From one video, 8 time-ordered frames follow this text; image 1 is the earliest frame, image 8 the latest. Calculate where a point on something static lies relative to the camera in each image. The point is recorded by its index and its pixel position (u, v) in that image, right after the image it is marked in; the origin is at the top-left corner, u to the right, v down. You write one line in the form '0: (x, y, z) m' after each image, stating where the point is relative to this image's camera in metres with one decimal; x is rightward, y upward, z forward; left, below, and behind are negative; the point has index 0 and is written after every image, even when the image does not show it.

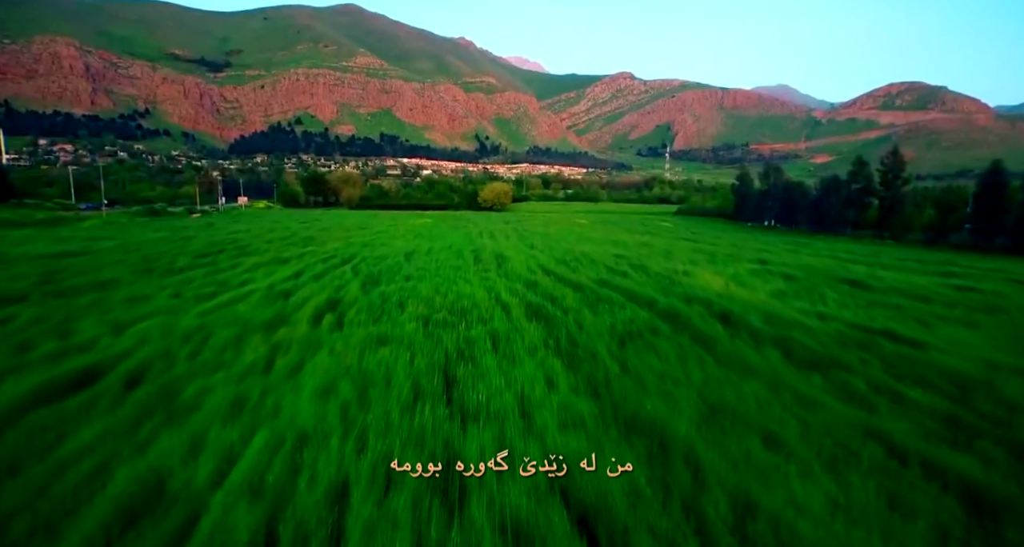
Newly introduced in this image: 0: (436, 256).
0: (-2.8, +0.6, +19.5) m
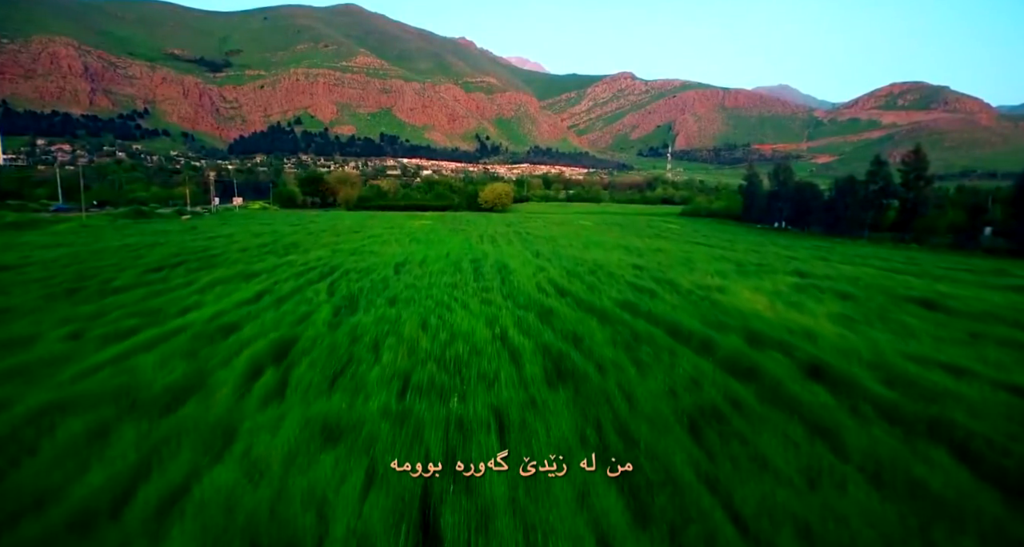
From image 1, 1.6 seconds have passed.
0: (-2.7, +0.2, +17.2) m
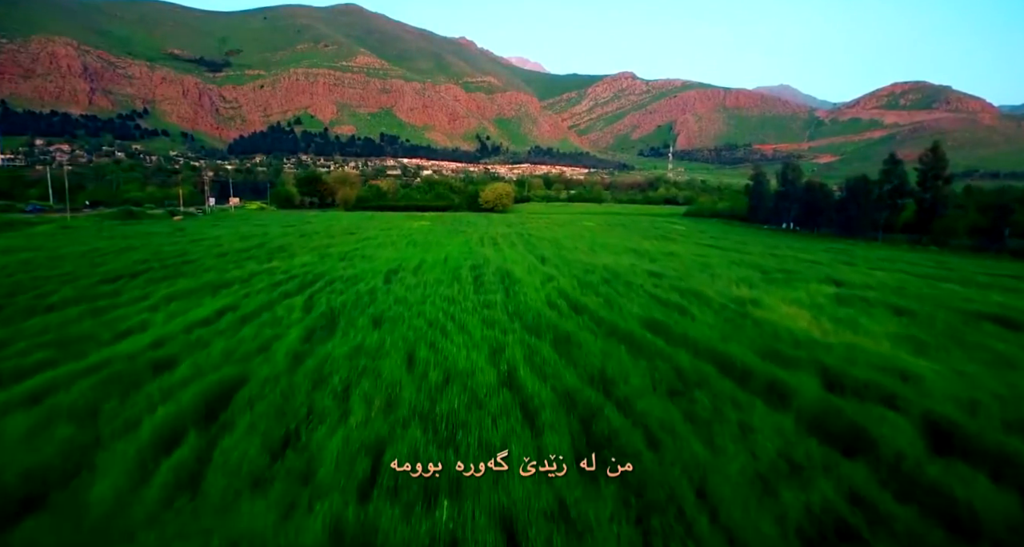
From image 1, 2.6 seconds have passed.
0: (-2.5, -0.1, +15.5) m
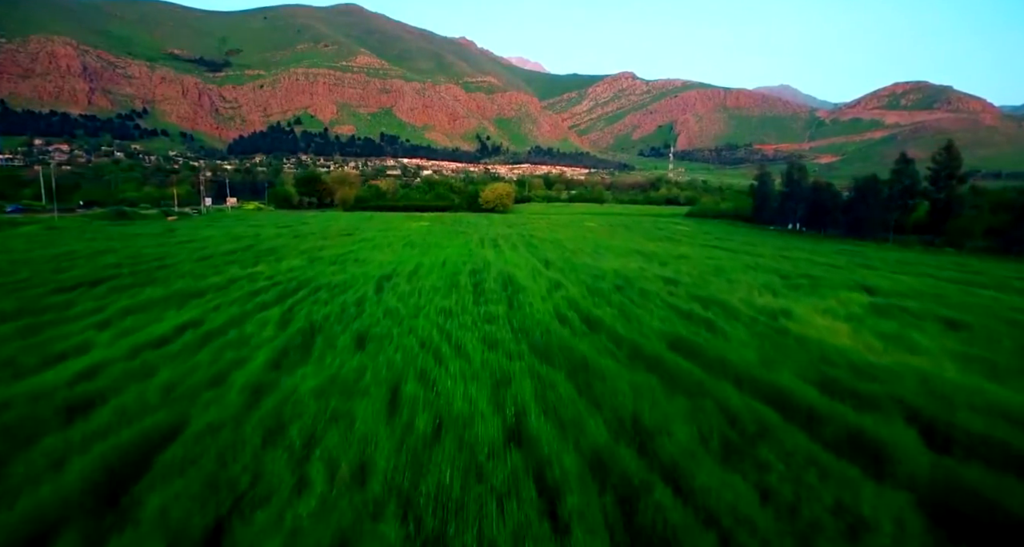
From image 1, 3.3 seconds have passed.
0: (-2.4, -0.2, +14.3) m
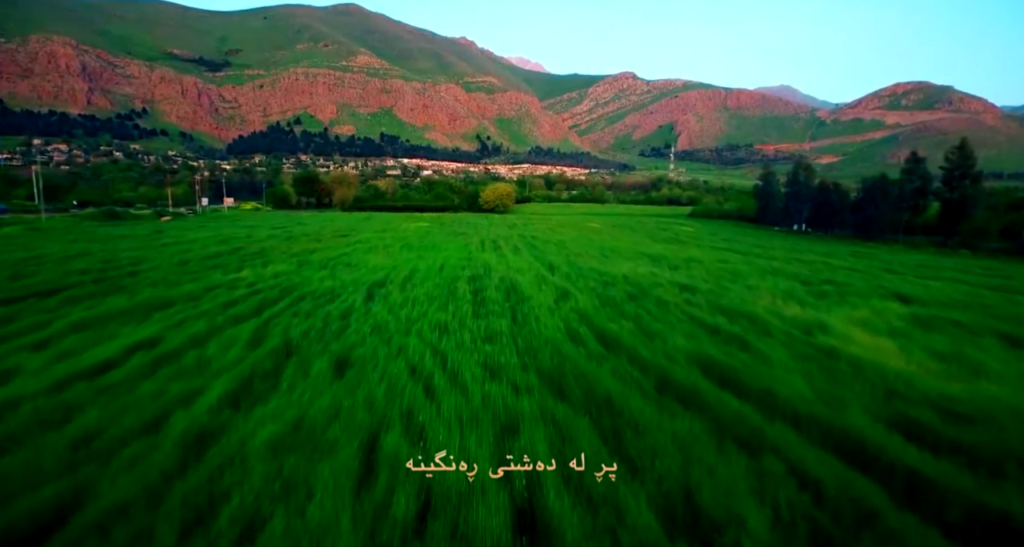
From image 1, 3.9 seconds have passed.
0: (-2.4, -0.4, +13.1) m
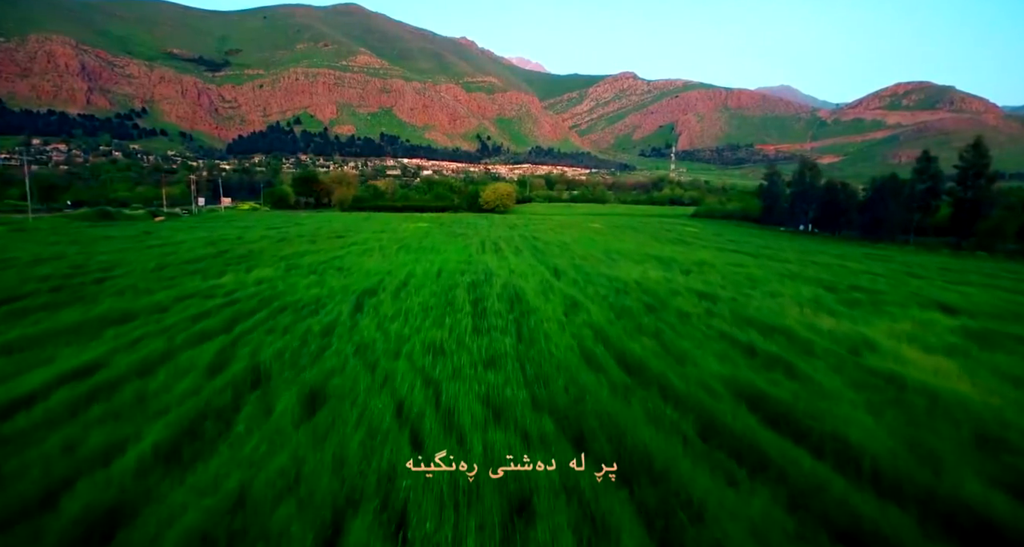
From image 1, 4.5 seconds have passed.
0: (-2.3, -0.6, +11.9) m
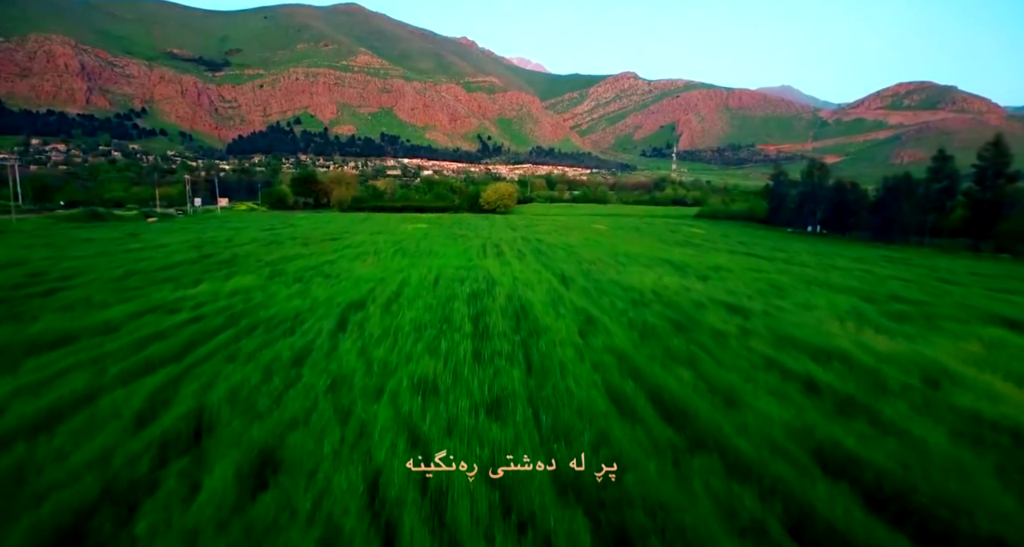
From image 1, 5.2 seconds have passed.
0: (-2.2, -0.8, +10.4) m
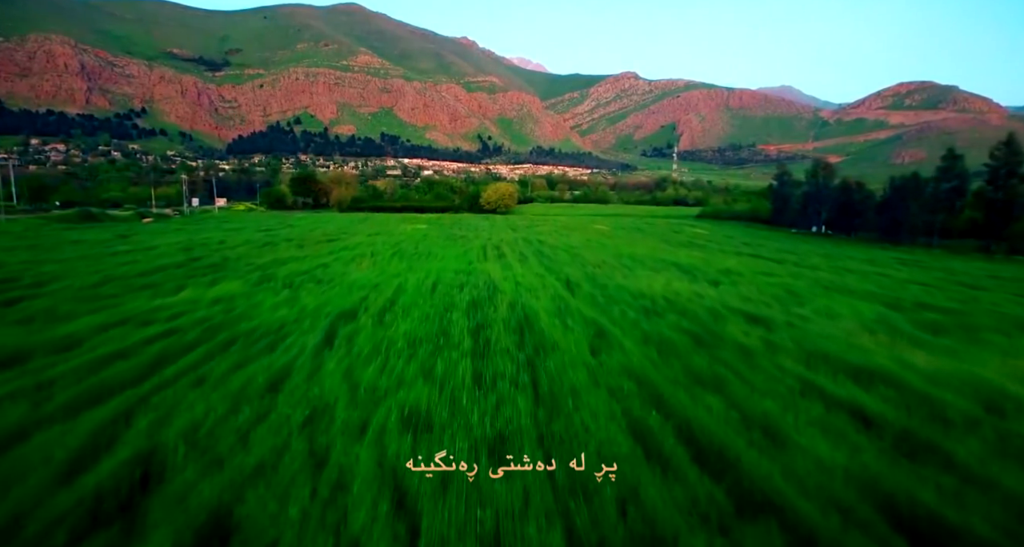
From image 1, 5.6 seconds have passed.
0: (-2.1, -1.0, +9.5) m
